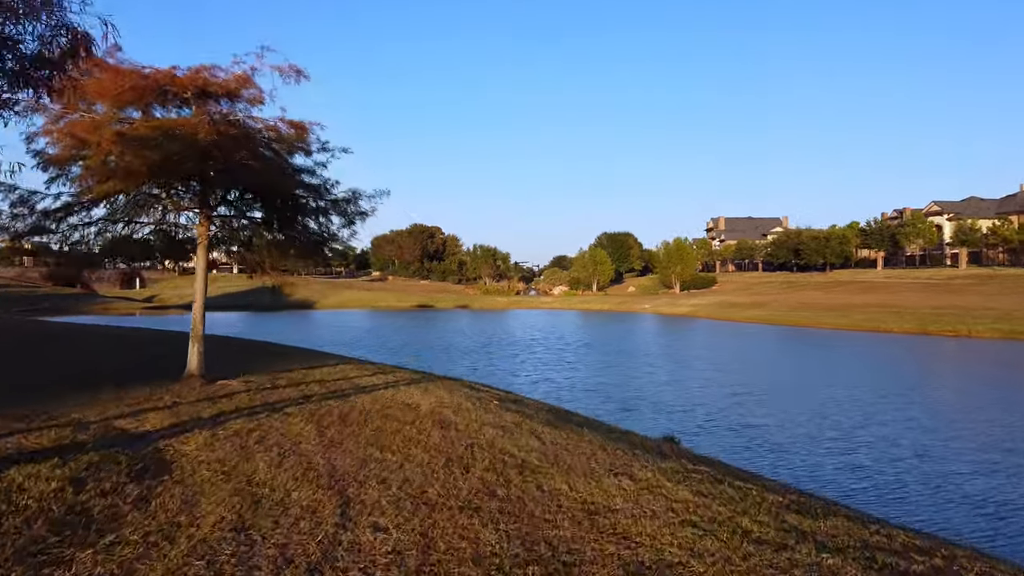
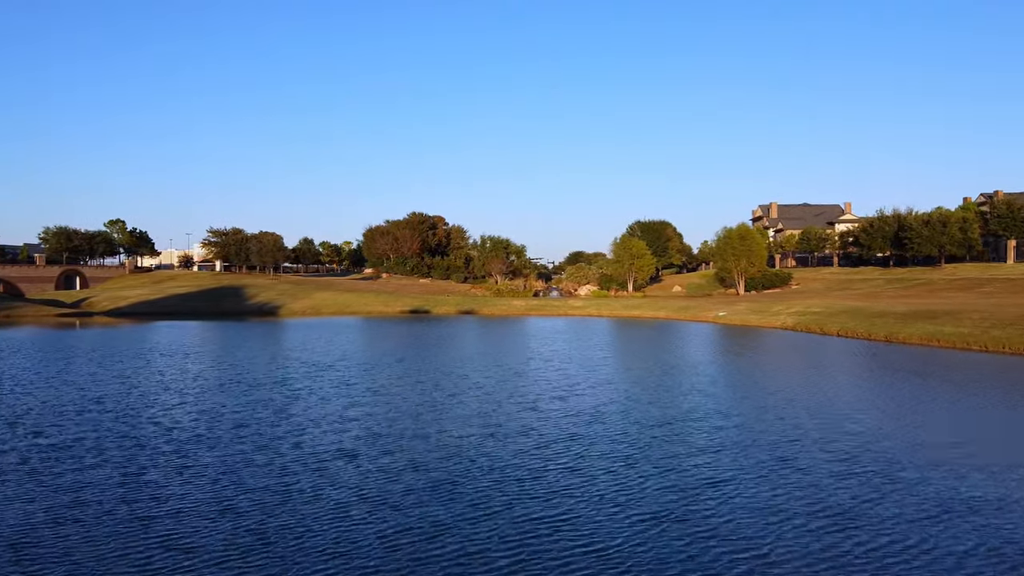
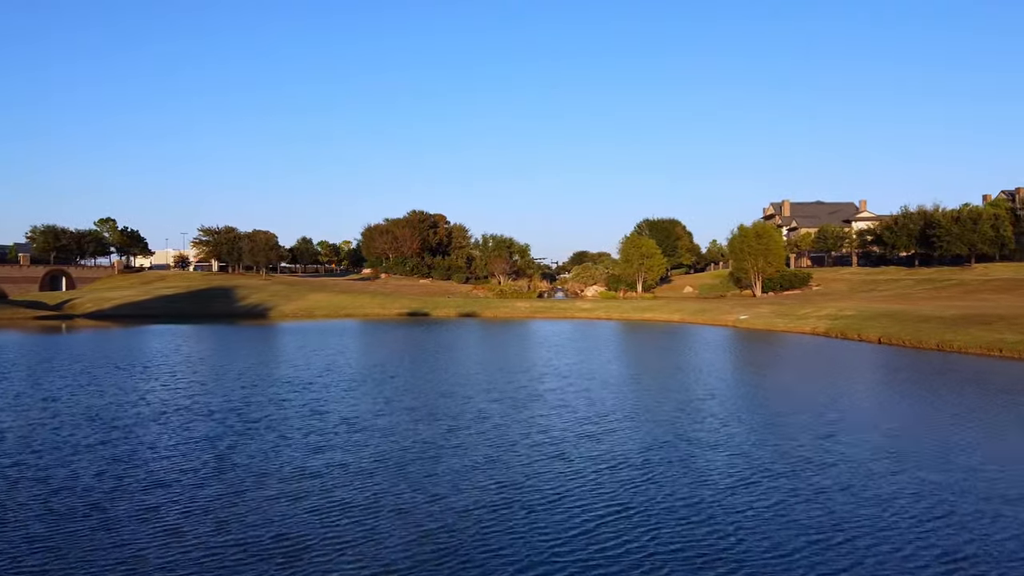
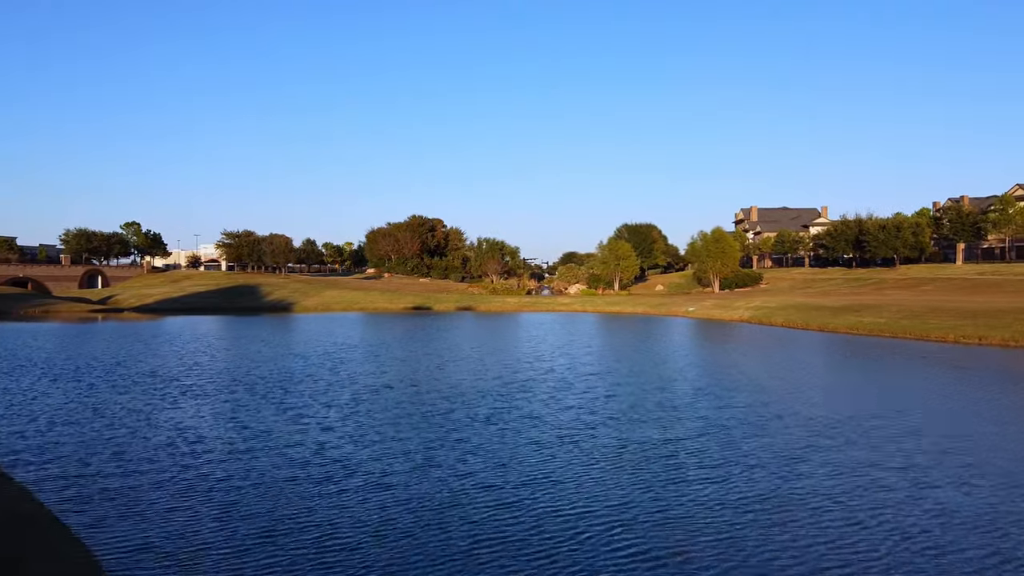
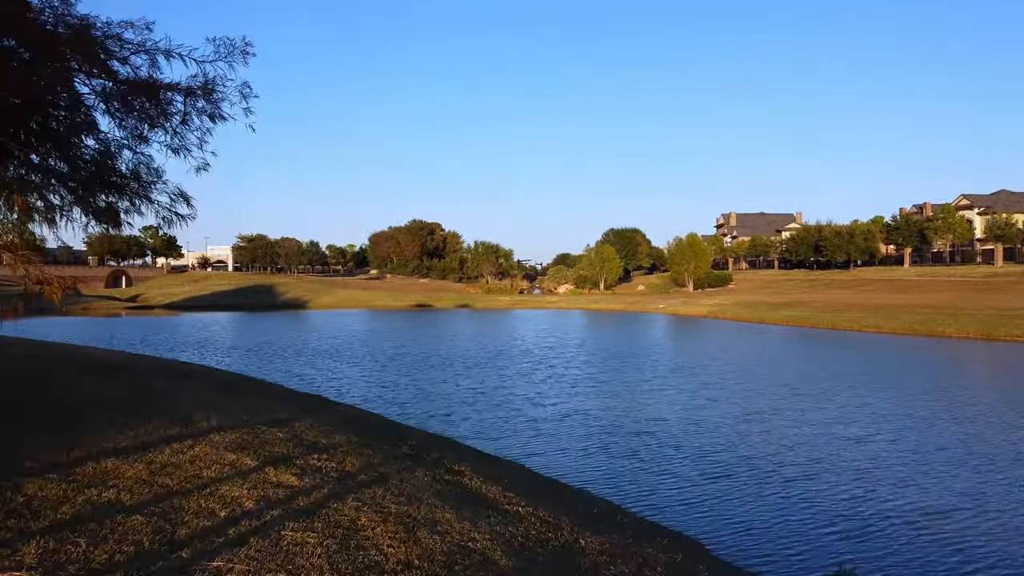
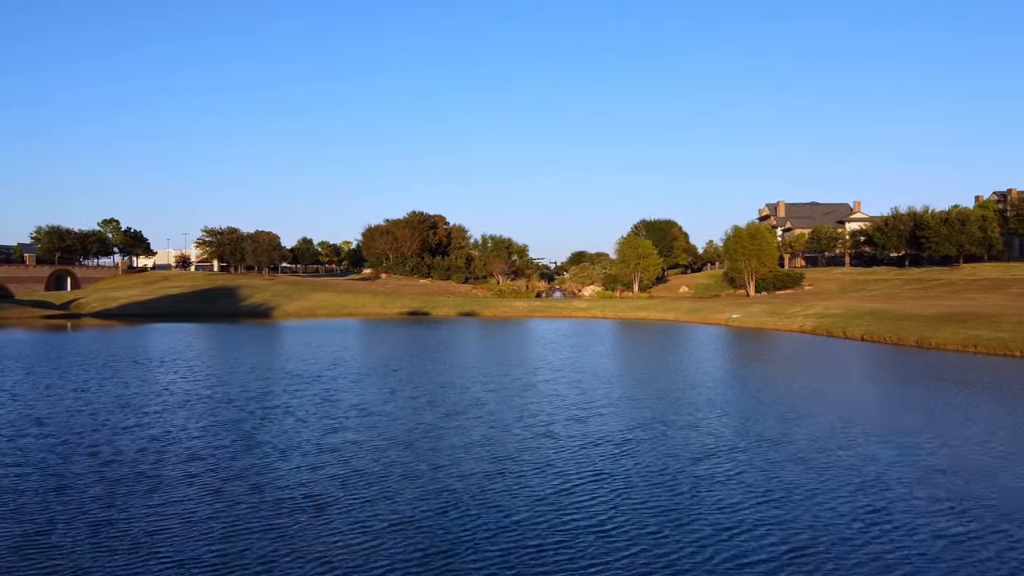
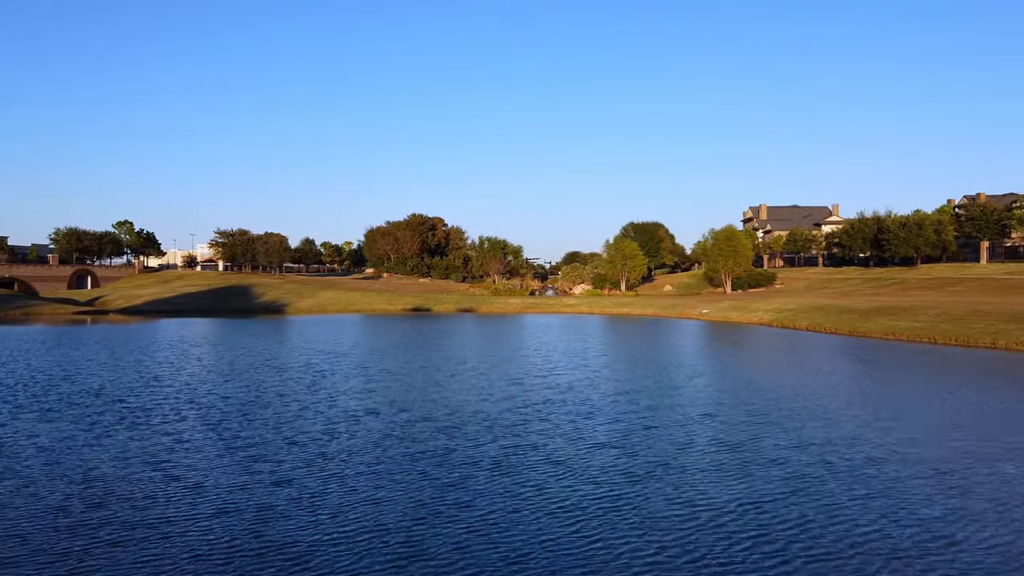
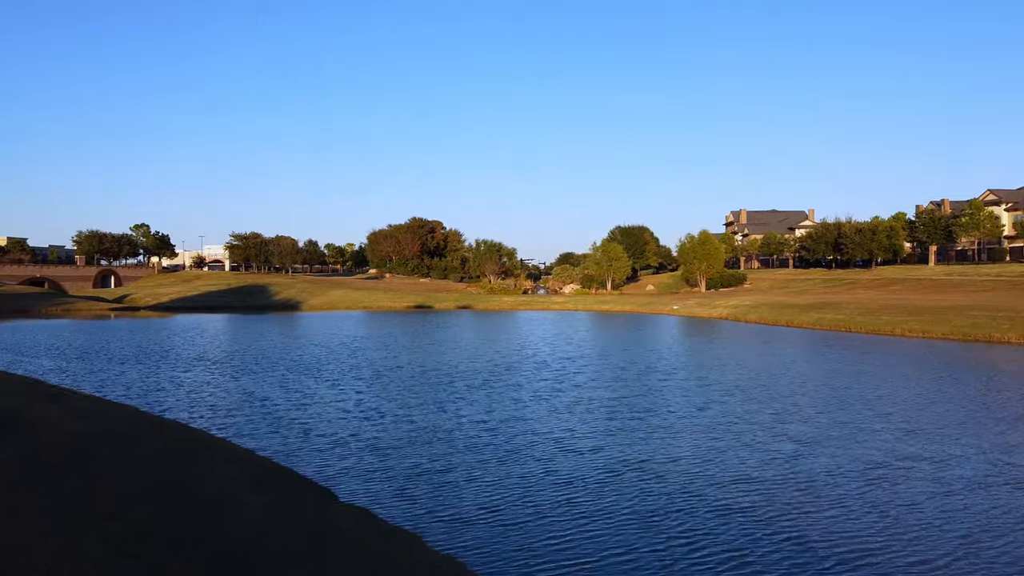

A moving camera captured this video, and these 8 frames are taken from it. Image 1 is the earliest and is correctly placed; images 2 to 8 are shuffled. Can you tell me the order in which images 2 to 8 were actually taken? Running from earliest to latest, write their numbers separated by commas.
5, 8, 4, 7, 2, 6, 3
